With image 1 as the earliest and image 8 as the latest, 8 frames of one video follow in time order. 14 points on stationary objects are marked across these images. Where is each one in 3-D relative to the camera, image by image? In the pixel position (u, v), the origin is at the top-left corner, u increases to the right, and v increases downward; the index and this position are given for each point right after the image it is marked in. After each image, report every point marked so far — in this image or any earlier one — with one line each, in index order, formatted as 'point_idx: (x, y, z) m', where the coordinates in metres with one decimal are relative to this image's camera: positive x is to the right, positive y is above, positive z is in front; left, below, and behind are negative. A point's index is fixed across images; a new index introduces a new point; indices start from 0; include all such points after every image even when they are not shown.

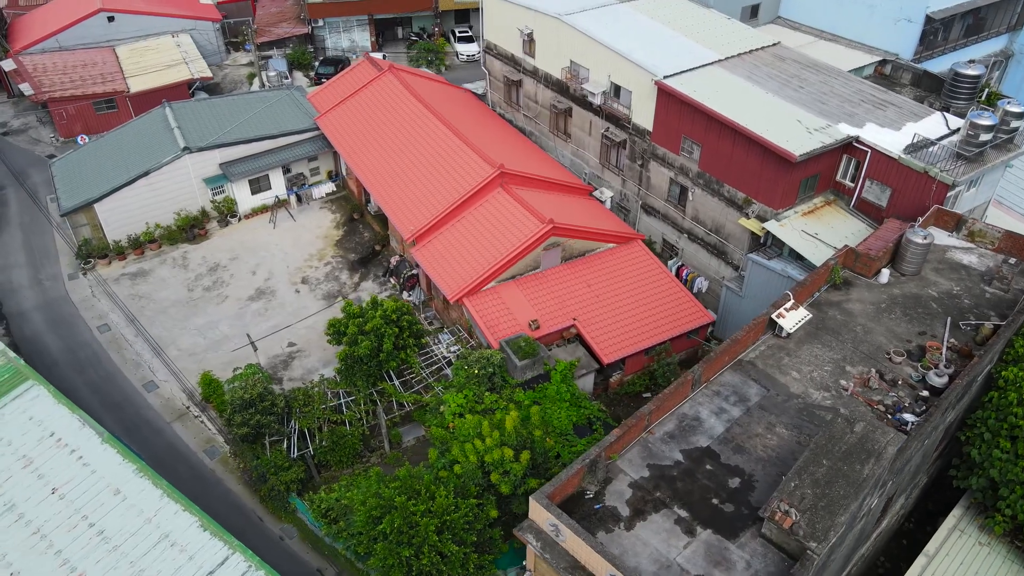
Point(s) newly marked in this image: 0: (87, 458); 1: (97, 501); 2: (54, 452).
0: (-9.1, -3.7, +16.4) m
1: (-8.5, -4.4, +15.6) m
2: (-9.9, -3.6, +16.6) m
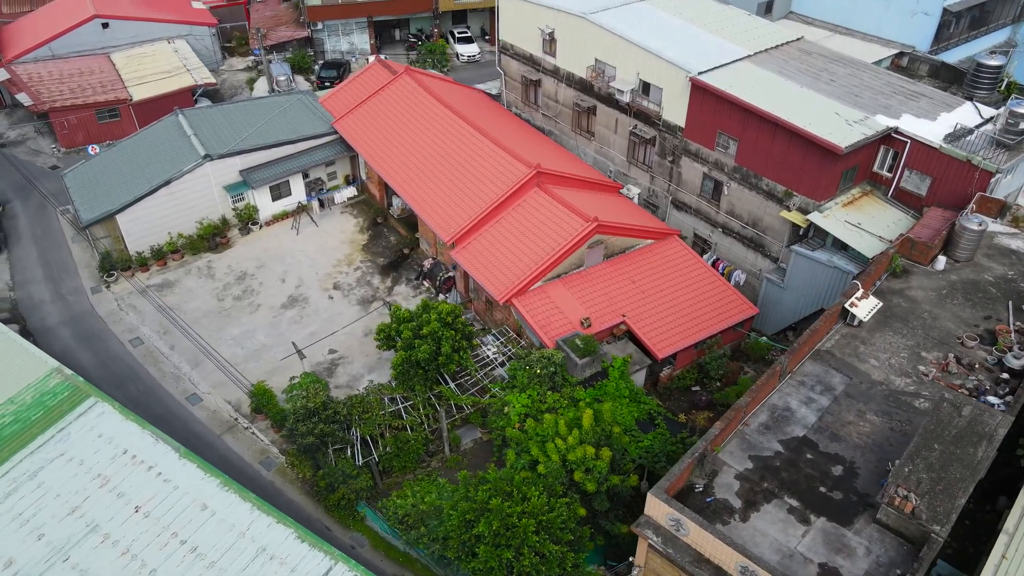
0: (-7.3, -3.9, +16.1) m
1: (-6.5, -4.6, +15.2) m
2: (-8.1, -3.9, +16.2) m
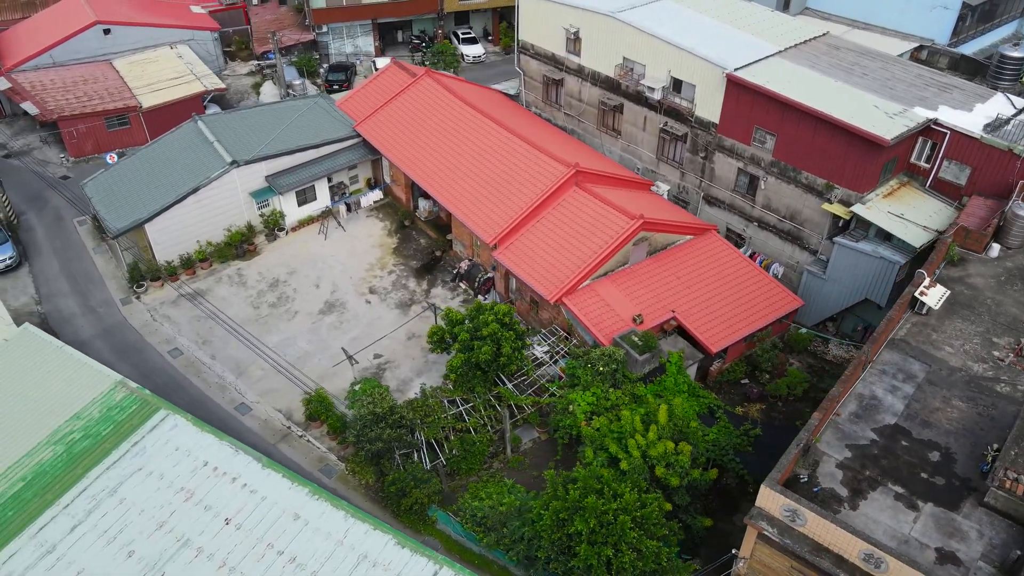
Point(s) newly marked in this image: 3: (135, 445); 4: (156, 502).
0: (-5.4, -4.1, +15.8) m
1: (-4.6, -4.8, +15.0) m
2: (-6.2, -4.1, +15.9) m
3: (-8.3, -3.5, +16.7) m
4: (-7.3, -4.4, +15.7) m
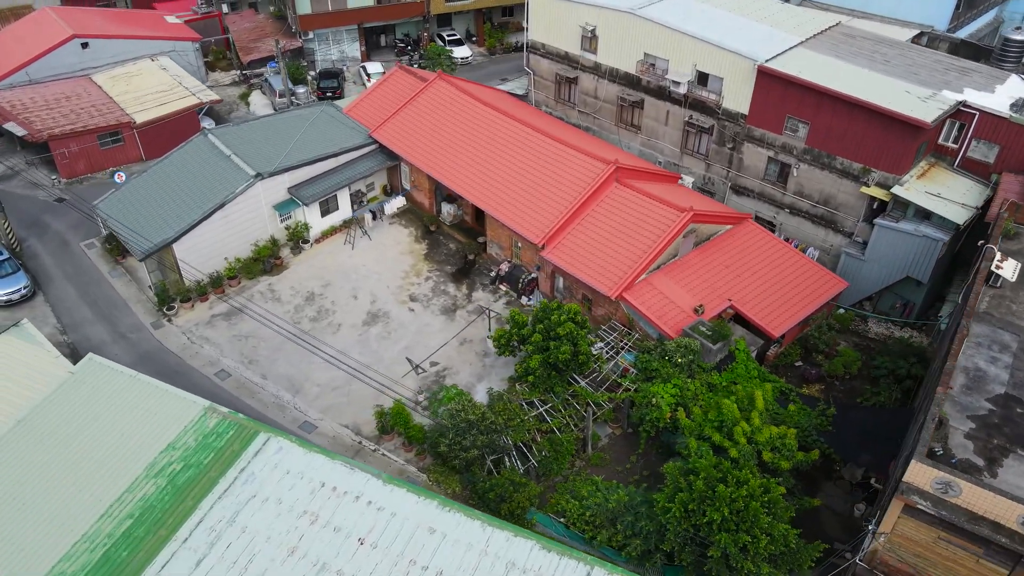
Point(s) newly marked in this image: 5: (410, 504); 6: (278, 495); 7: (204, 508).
0: (-2.7, -4.4, +15.5) m
1: (-1.9, -5.0, +14.7) m
2: (-3.6, -4.4, +15.5) m
3: (-5.7, -3.9, +16.1) m
4: (-4.6, -4.8, +15.1) m
5: (-2.1, -4.4, +15.4) m
6: (-4.8, -4.3, +15.6) m
7: (-6.3, -4.5, +15.6) m
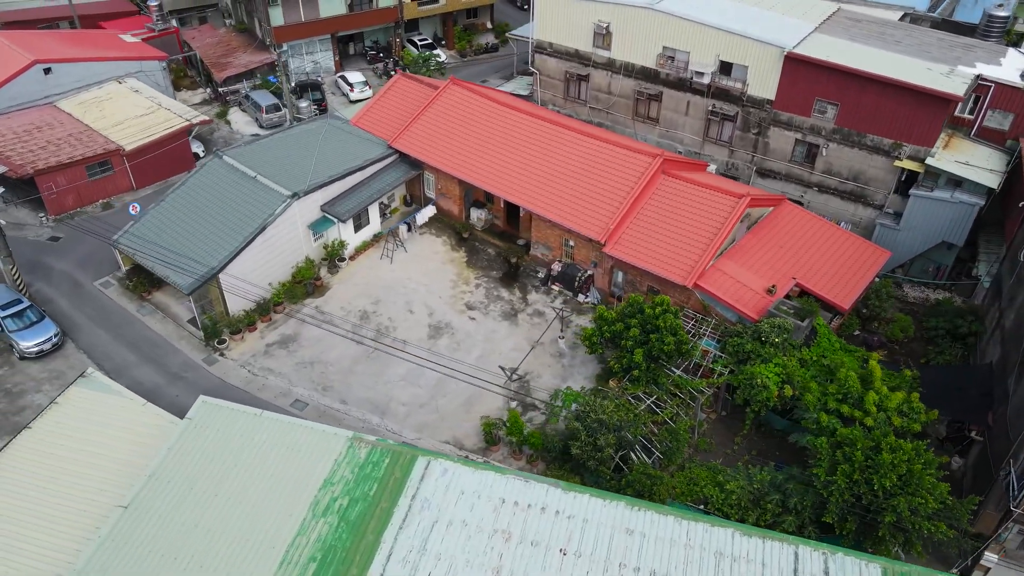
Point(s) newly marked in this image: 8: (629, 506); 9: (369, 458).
0: (+1.1, -4.5, +15.3) m
1: (+2.1, -5.0, +14.7) m
2: (+0.2, -4.6, +15.2) m
3: (-2.0, -4.3, +15.6) m
4: (-0.7, -5.1, +14.8) m
5: (+1.7, -4.5, +15.3) m
6: (-1.0, -4.6, +15.2) m
7: (-2.4, -5.0, +15.0) m
8: (+2.4, -4.4, +15.4) m
9: (-3.1, -3.7, +16.4) m
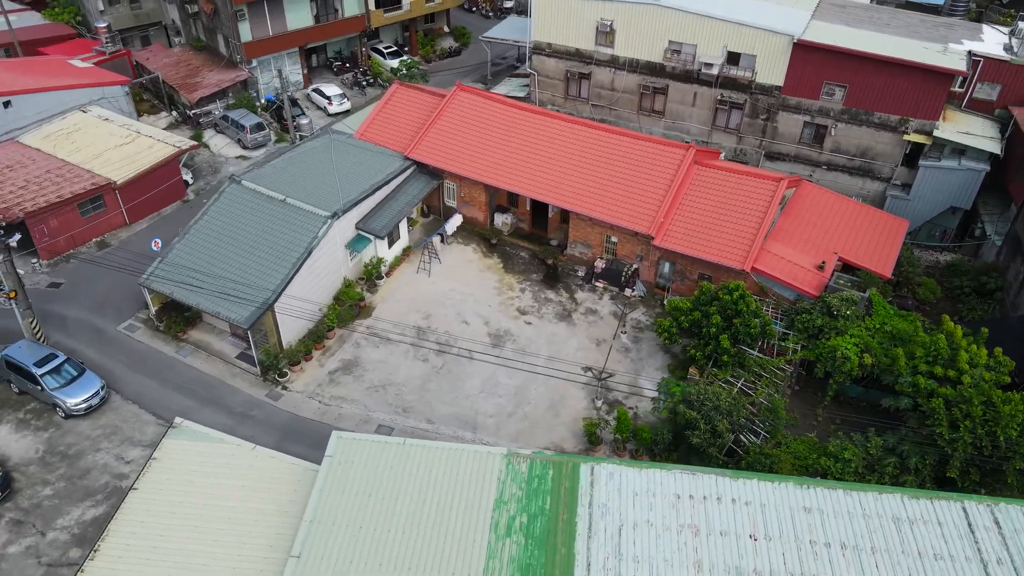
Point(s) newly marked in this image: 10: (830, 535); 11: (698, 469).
0: (+4.7, -4.3, +15.7) m
1: (+5.9, -4.7, +15.2) m
2: (+3.9, -4.5, +15.5) m
3: (+1.7, -4.5, +15.6) m
4: (+3.1, -5.1, +14.9) m
5: (+5.4, -4.3, +15.8) m
6: (+2.7, -4.6, +15.3) m
7: (+1.4, -5.2, +14.9) m
8: (+6.0, -4.1, +15.9) m
9: (+0.4, -3.9, +16.2) m
10: (+6.3, -4.9, +15.0) m
11: (+4.0, -3.9, +16.3) m
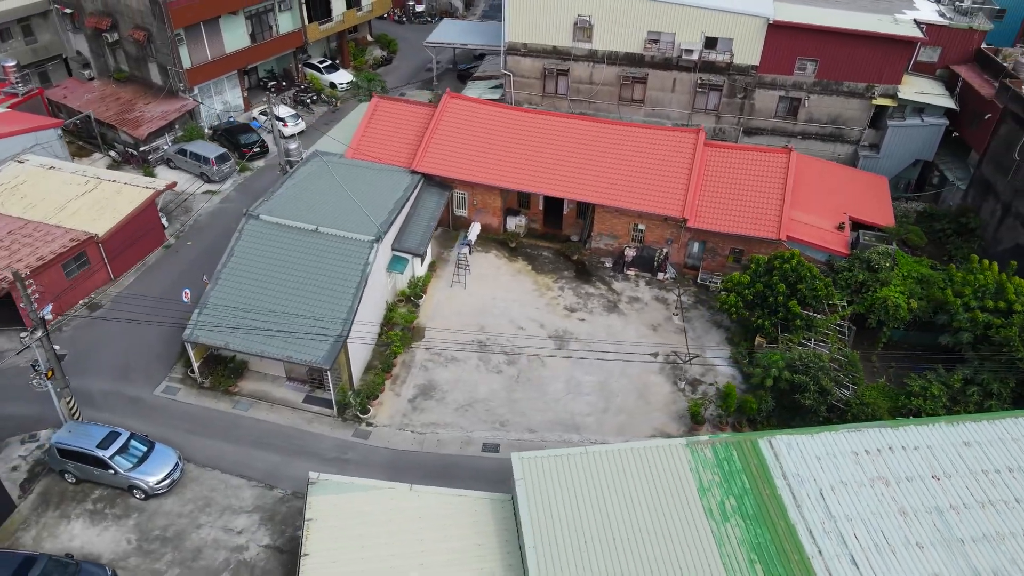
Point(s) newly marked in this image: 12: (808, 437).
0: (+8.9, -3.5, +17.0) m
1: (+10.1, -3.7, +16.8) m
2: (+8.2, -3.8, +16.7) m
3: (+5.9, -4.1, +16.3) m
4: (+7.6, -4.5, +15.9) m
5: (+9.5, -3.3, +17.2) m
6: (+7.0, -4.1, +16.3) m
7: (+5.9, -4.8, +15.6) m
8: (+10.0, -3.1, +17.4) m
9: (+4.5, -3.7, +16.6) m
10: (+10.6, -3.8, +16.6) m
11: (+8.0, -3.2, +17.4) m
12: (+6.7, -3.3, +17.0) m
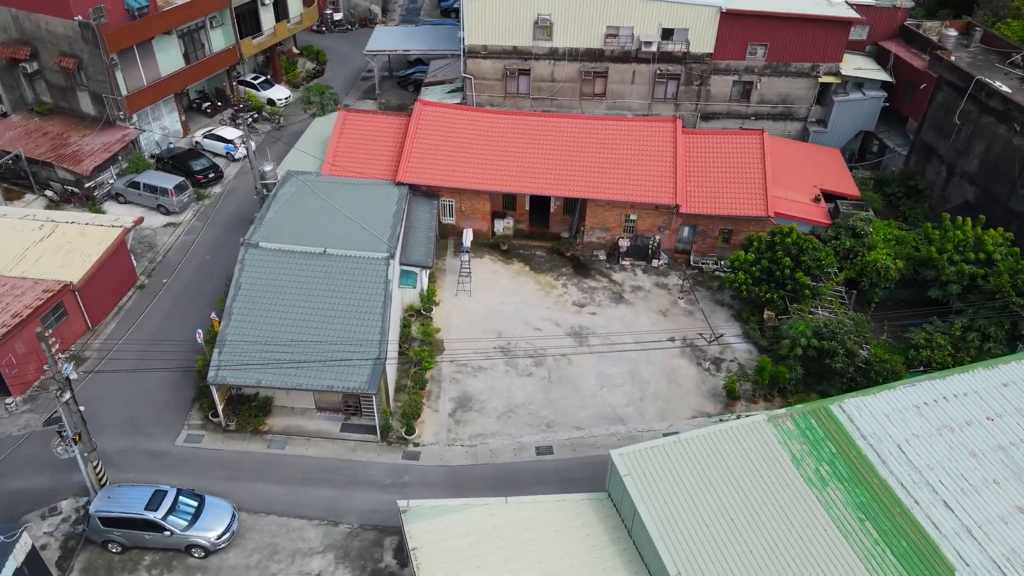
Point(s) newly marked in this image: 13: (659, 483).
0: (+10.8, -2.5, +18.4) m
1: (+12.1, -2.6, +18.4) m
2: (+10.2, -2.9, +18.0) m
3: (+8.1, -3.4, +17.3) m
4: (+9.8, -3.6, +17.2) m
5: (+11.4, -2.3, +18.7) m
6: (+9.2, -3.3, +17.4) m
7: (+8.2, -4.1, +16.6) m
8: (+11.9, -2.0, +19.0) m
9: (+6.7, -3.2, +17.4) m
10: (+12.6, -2.7, +18.3) m
11: (+9.9, -2.3, +18.7) m
12: (+8.6, -2.6, +18.1) m
13: (+3.2, -4.2, +16.2) m
